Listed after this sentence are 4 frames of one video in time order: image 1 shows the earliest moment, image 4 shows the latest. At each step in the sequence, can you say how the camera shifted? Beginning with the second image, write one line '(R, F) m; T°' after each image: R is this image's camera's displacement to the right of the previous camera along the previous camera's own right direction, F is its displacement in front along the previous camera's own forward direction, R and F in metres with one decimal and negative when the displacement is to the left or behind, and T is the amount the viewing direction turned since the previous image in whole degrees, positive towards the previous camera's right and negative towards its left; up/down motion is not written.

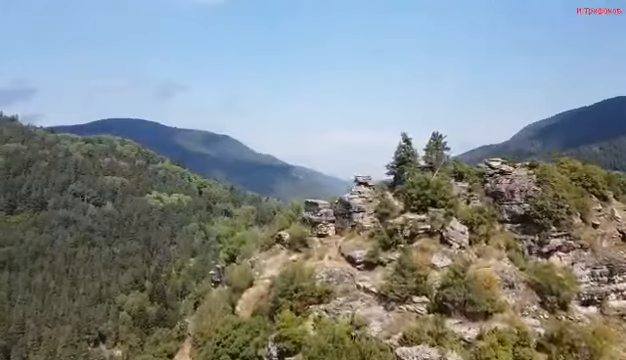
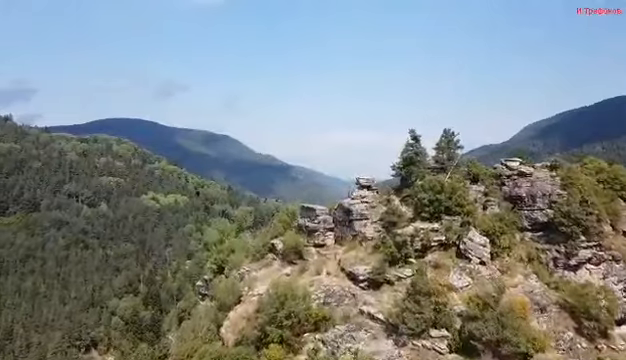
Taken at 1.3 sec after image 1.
(+0.2, +5.5) m; 0°
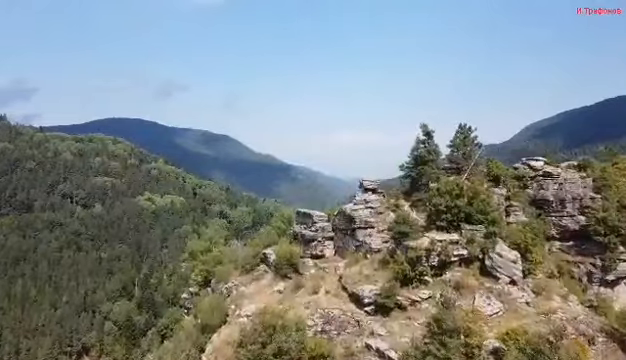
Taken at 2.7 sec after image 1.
(+0.2, +5.5) m; 0°
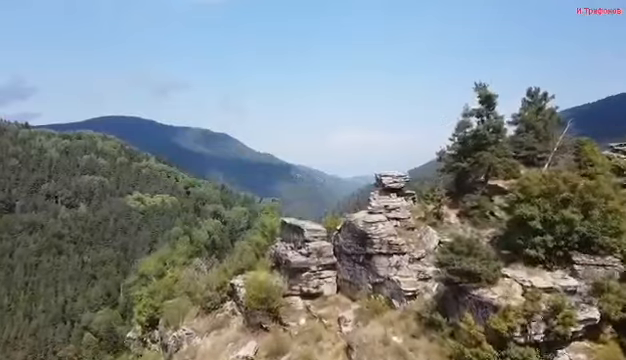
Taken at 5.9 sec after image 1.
(+0.4, +13.9) m; 0°
